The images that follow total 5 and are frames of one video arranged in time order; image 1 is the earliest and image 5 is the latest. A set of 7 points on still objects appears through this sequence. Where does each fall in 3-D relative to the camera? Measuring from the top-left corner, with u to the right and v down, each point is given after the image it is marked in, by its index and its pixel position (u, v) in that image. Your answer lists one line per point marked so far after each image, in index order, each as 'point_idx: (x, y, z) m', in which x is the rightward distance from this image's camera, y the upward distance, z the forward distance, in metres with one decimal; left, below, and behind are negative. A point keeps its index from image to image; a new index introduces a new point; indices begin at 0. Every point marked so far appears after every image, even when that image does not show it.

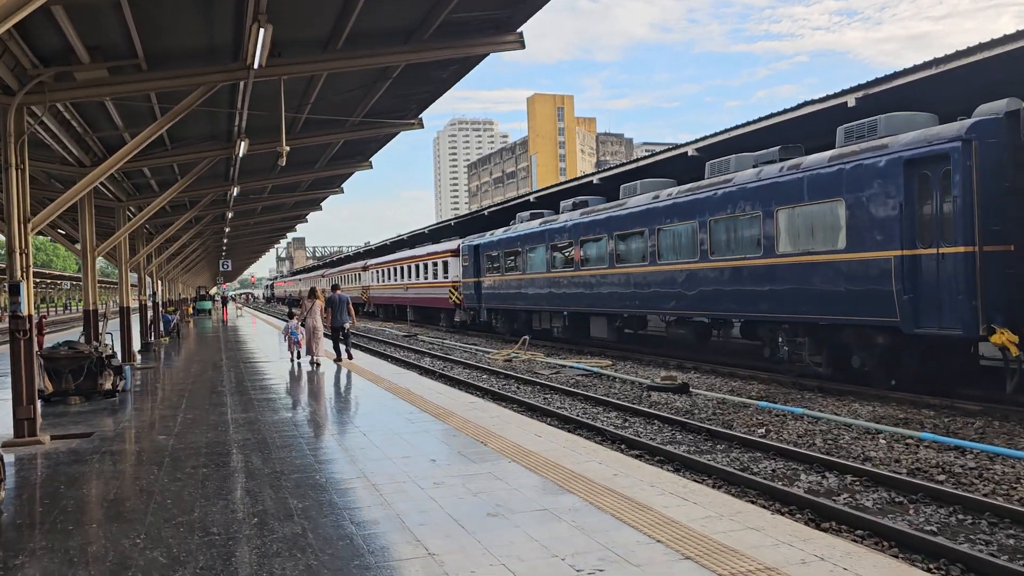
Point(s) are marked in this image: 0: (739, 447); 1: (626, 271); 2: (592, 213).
0: (+2.2, -1.6, +7.8) m
1: (+2.2, +0.3, +15.6) m
2: (+1.7, +1.6, +17.1) m
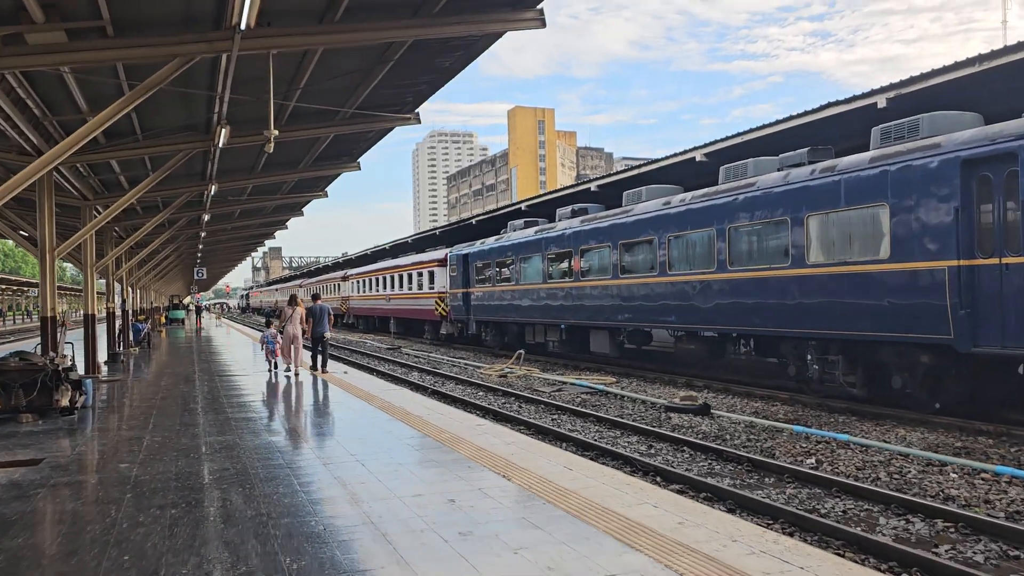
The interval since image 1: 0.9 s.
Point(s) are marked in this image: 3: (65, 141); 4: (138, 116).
0: (+2.4, -1.7, +6.8) m
1: (+2.2, +0.1, +14.6) m
2: (+1.7, +1.4, +16.1) m
3: (-4.2, +1.4, +7.5) m
4: (-4.7, +2.2, +10.0) m
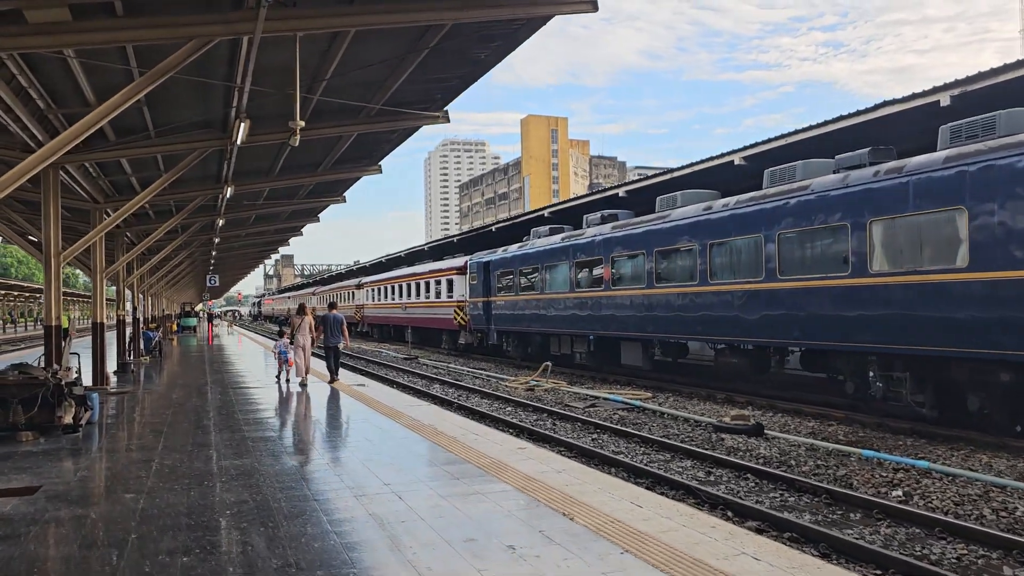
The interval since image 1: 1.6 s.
0: (+2.8, -1.7, +6.0) m
1: (+2.7, -0.1, +13.8) m
2: (+2.2, +1.2, +15.4) m
3: (-3.8, +1.3, +6.8) m
4: (-4.2, +2.1, +9.3) m
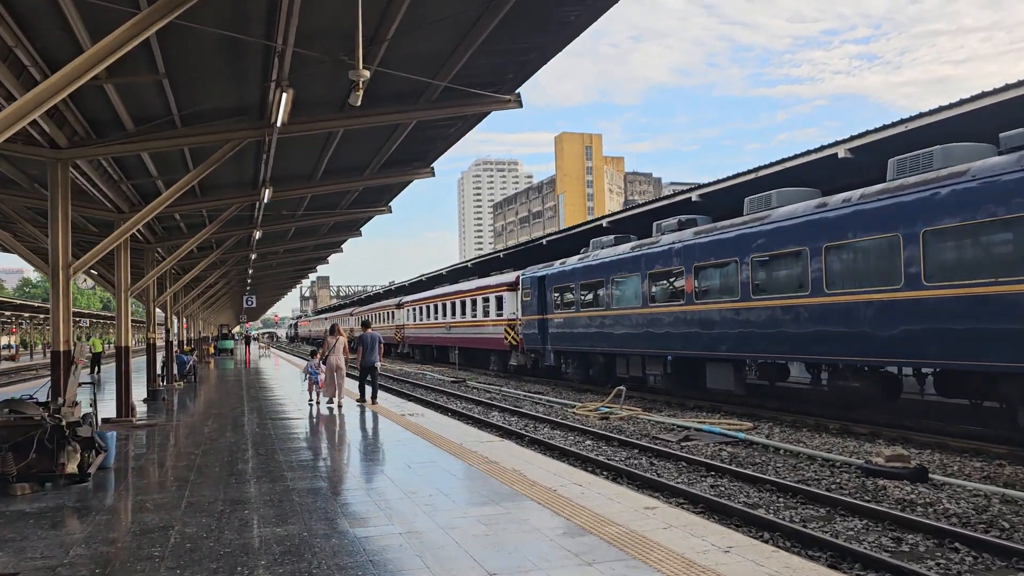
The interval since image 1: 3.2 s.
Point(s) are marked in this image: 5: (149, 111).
0: (+3.6, -1.7, +4.1) m
1: (+3.9, -0.2, +11.9) m
2: (+3.4, +1.0, +13.5) m
3: (-3.0, +1.2, +5.2) m
4: (-3.3, +1.9, +7.8) m
5: (-3.8, +1.8, +8.3) m
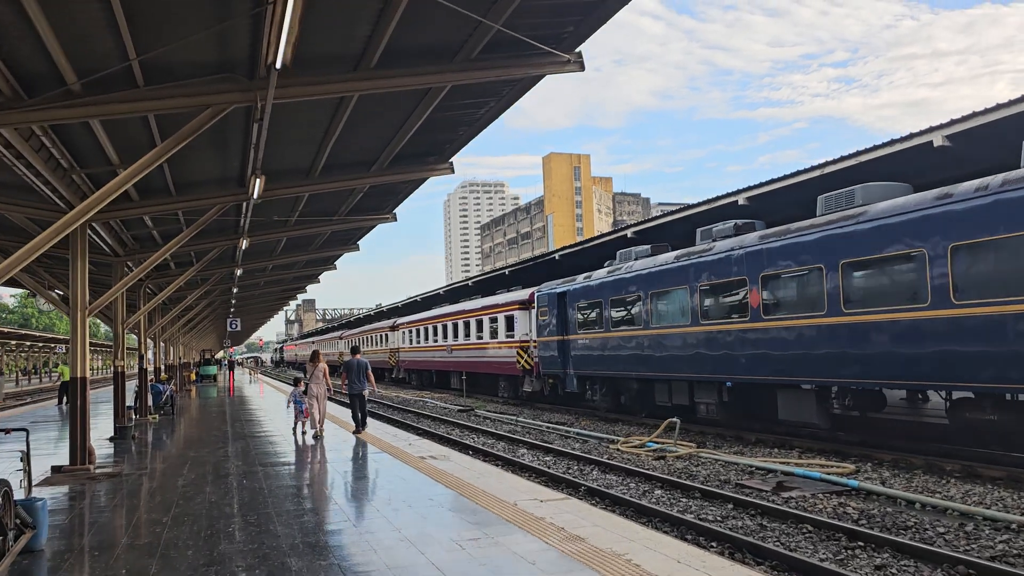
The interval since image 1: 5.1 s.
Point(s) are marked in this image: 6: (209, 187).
0: (+4.3, -1.7, +2.0) m
1: (+4.4, -0.4, +9.9) m
2: (+3.9, +0.8, +11.5) m
3: (-2.3, +1.2, +3.1) m
4: (-2.7, +1.8, +5.7) m
5: (-3.2, +1.7, +6.1) m
6: (-4.3, +1.4, +11.3) m
